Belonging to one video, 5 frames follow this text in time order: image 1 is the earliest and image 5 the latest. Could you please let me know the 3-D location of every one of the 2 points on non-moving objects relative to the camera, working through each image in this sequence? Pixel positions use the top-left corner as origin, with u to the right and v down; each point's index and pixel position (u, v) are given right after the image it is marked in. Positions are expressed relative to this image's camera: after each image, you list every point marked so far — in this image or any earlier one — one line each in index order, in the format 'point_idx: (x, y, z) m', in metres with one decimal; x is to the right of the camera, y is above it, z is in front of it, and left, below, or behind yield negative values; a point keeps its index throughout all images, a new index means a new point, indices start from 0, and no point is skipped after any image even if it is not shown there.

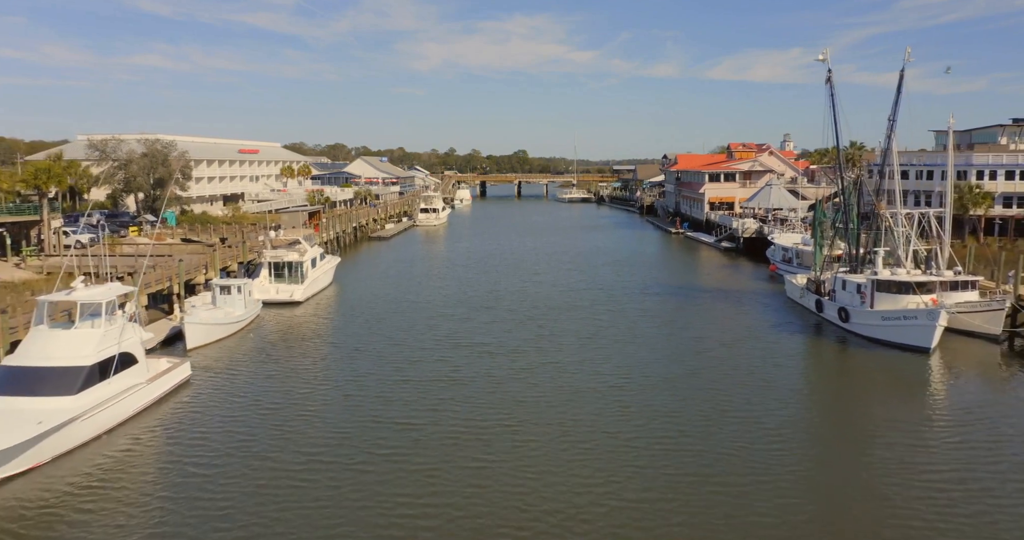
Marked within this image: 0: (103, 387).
0: (-10.8, -3.0, +19.6) m
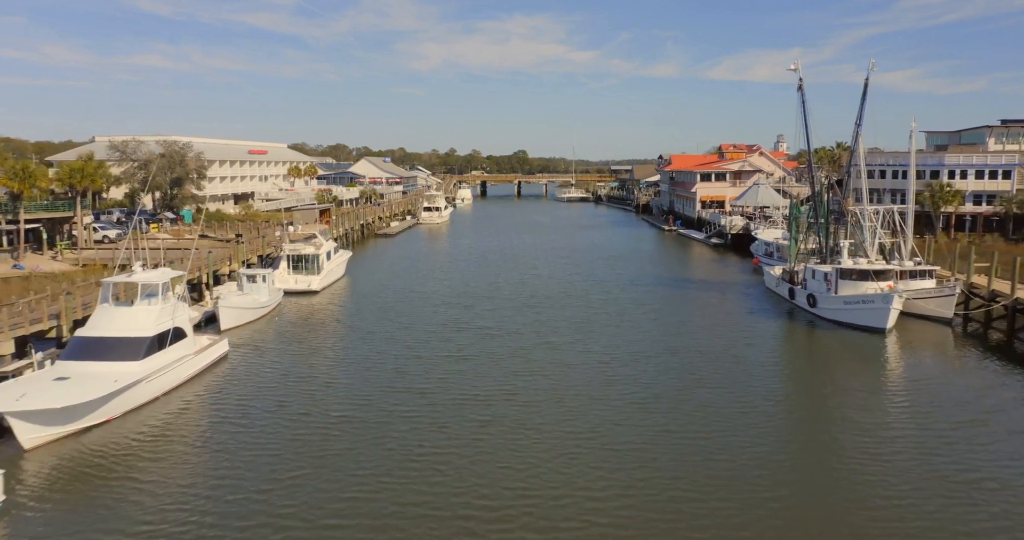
0: (-10.8, -2.6, +22.8) m
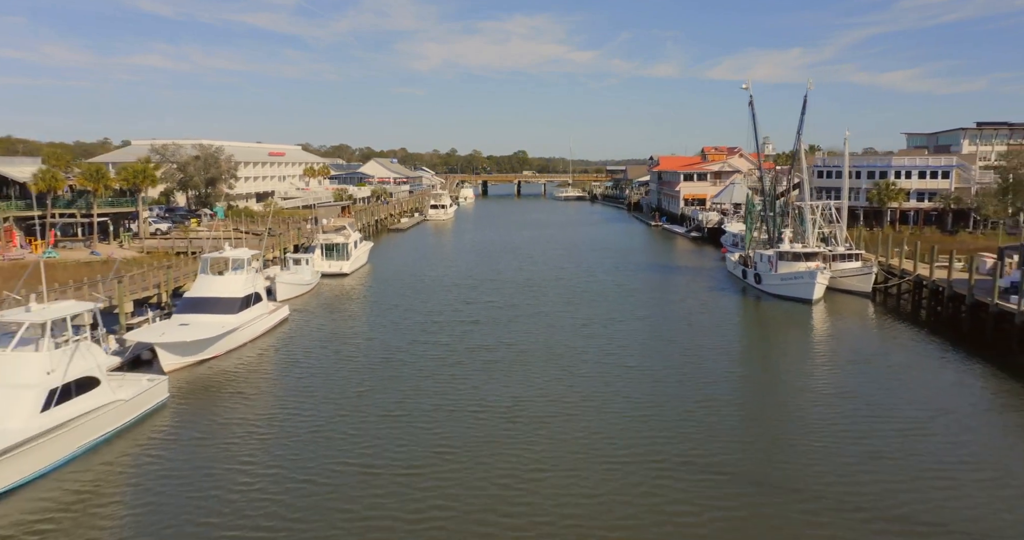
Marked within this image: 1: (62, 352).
0: (-10.8, -1.7, +30.0) m
1: (-11.5, -2.0, +19.0) m
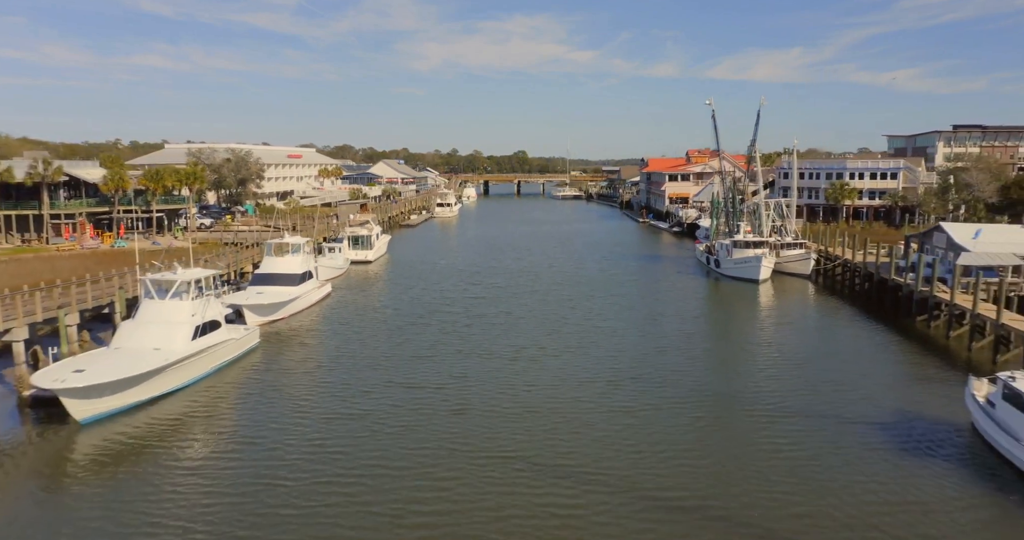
0: (-10.8, -0.8, +38.0) m
1: (-11.5, -1.1, +27.0) m
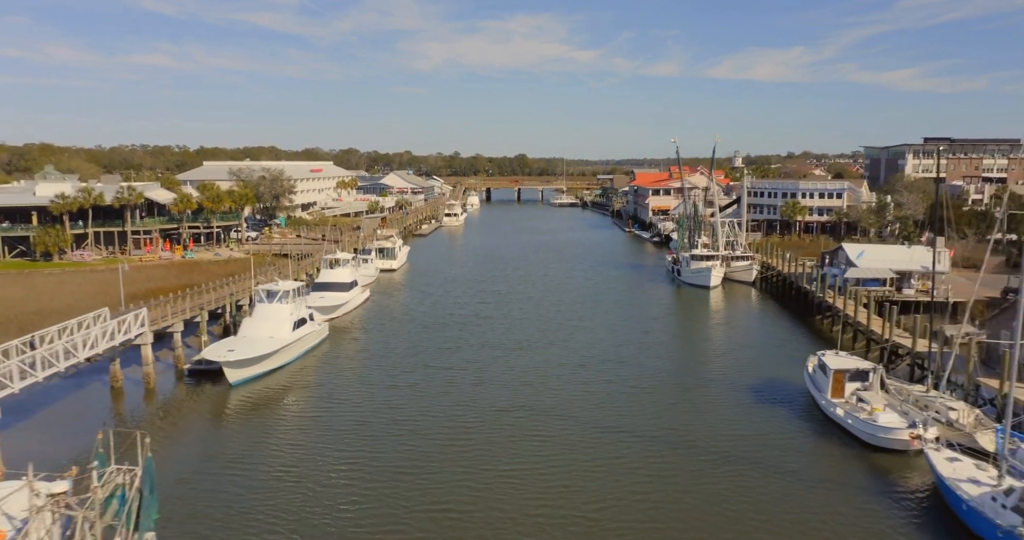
0: (-10.7, -1.4, +49.2) m
1: (-11.5, -1.7, +38.2) m
